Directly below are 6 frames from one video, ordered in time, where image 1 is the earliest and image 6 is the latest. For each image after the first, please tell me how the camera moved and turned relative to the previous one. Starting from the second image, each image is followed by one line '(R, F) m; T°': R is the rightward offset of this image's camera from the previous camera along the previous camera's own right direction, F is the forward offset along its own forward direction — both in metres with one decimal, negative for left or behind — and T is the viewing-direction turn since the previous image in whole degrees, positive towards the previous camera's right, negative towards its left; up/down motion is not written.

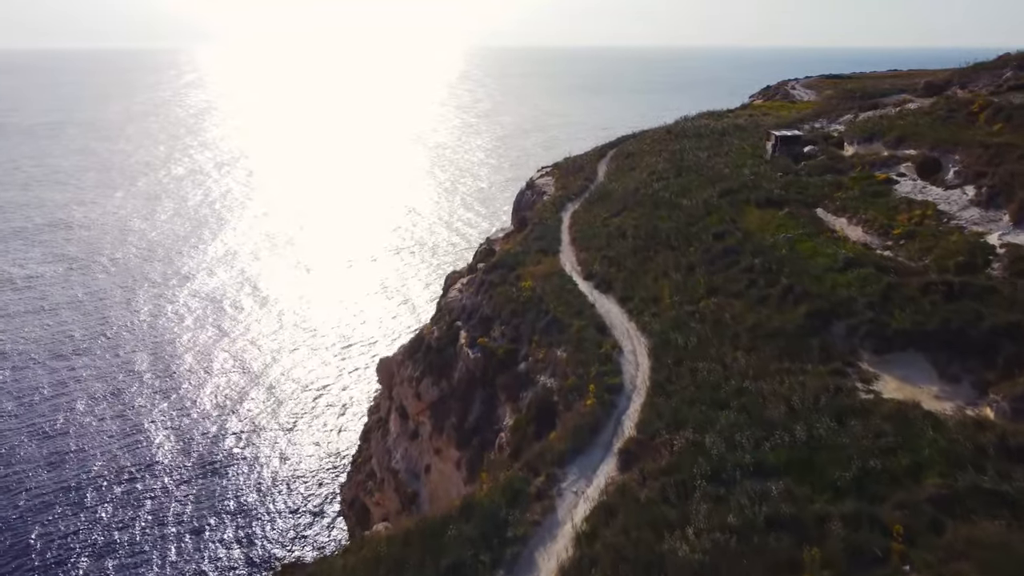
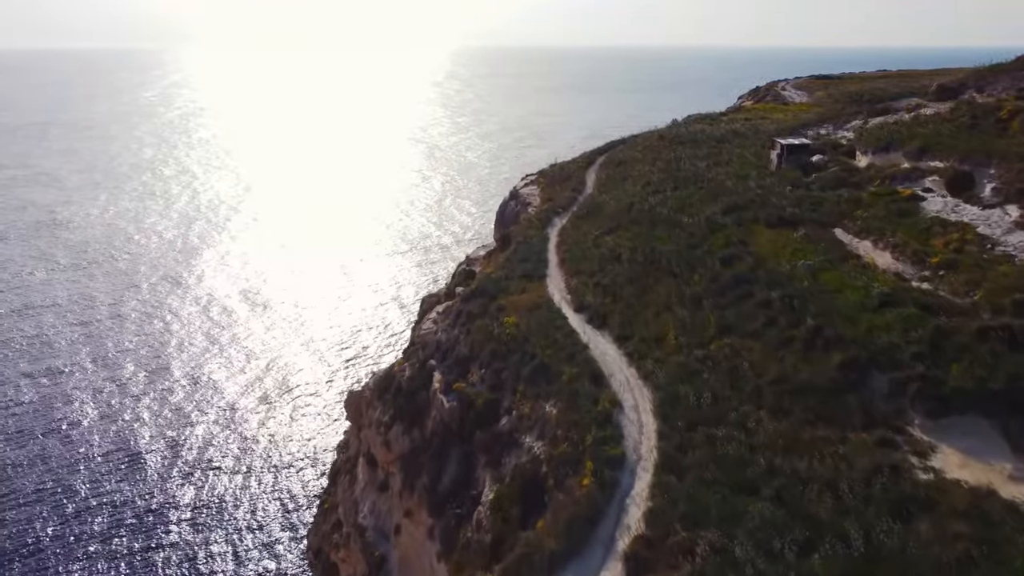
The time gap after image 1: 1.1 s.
(+0.1, +3.9) m; +1°
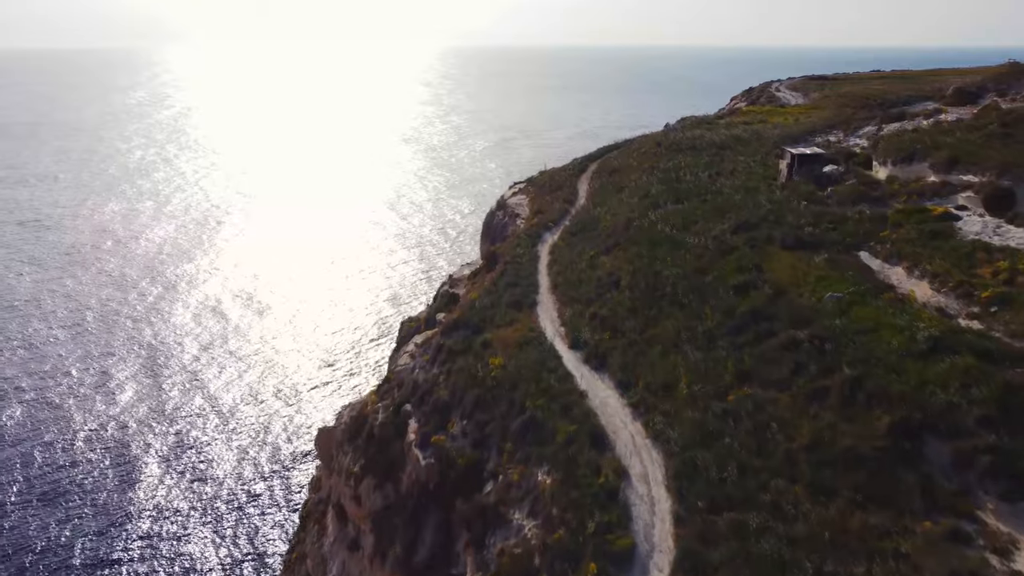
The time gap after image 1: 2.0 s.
(+0.1, +3.4) m; +1°
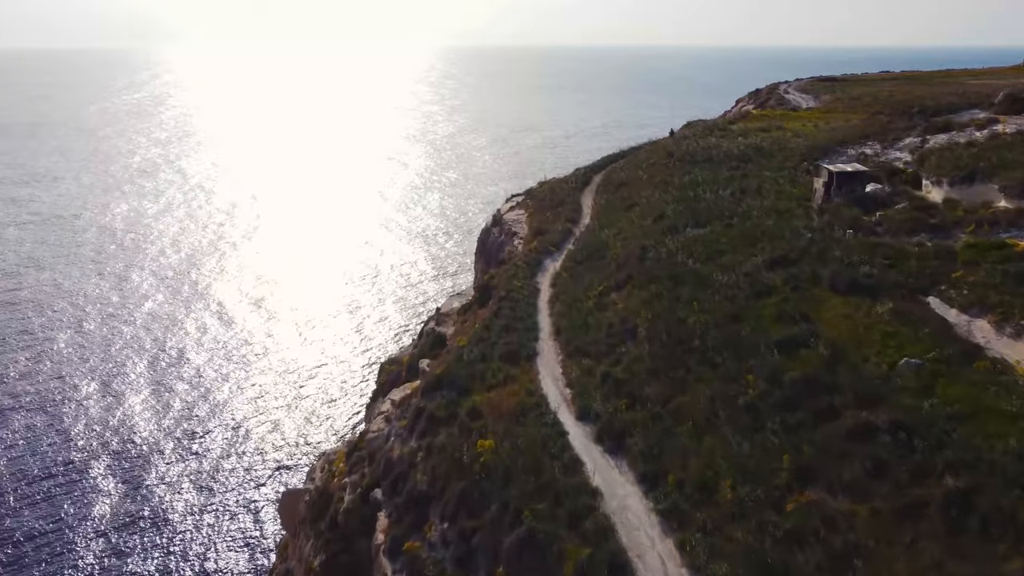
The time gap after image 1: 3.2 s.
(+0.1, +4.7) m; 0°
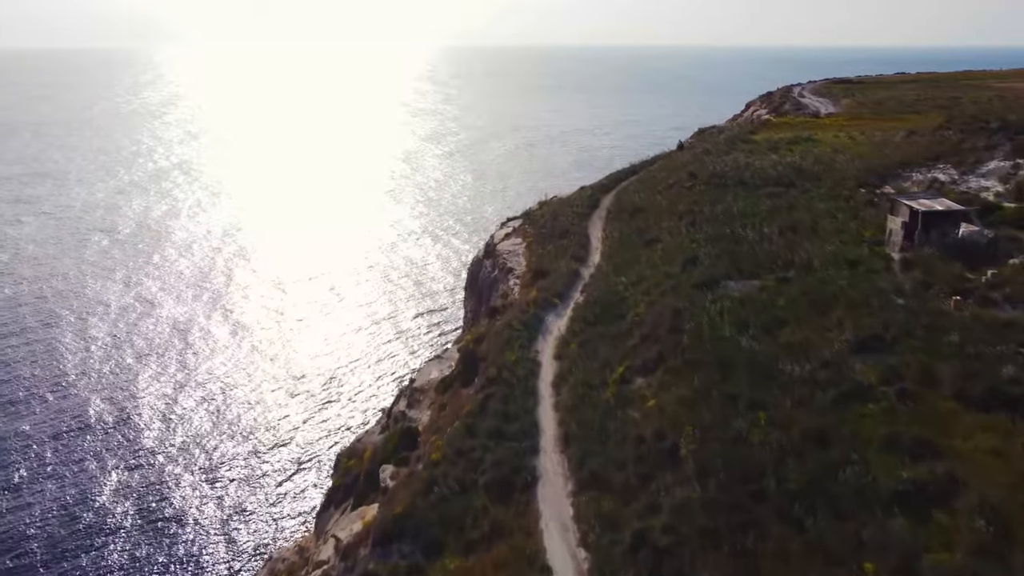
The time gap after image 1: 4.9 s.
(+0.2, +7.0) m; 0°
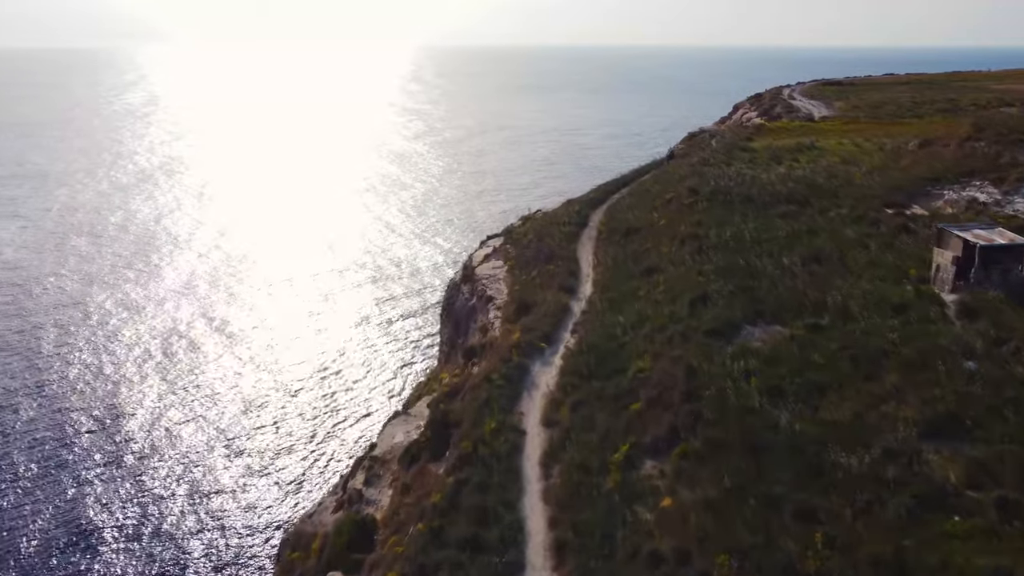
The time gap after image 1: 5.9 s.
(+0.1, +4.2) m; +1°
